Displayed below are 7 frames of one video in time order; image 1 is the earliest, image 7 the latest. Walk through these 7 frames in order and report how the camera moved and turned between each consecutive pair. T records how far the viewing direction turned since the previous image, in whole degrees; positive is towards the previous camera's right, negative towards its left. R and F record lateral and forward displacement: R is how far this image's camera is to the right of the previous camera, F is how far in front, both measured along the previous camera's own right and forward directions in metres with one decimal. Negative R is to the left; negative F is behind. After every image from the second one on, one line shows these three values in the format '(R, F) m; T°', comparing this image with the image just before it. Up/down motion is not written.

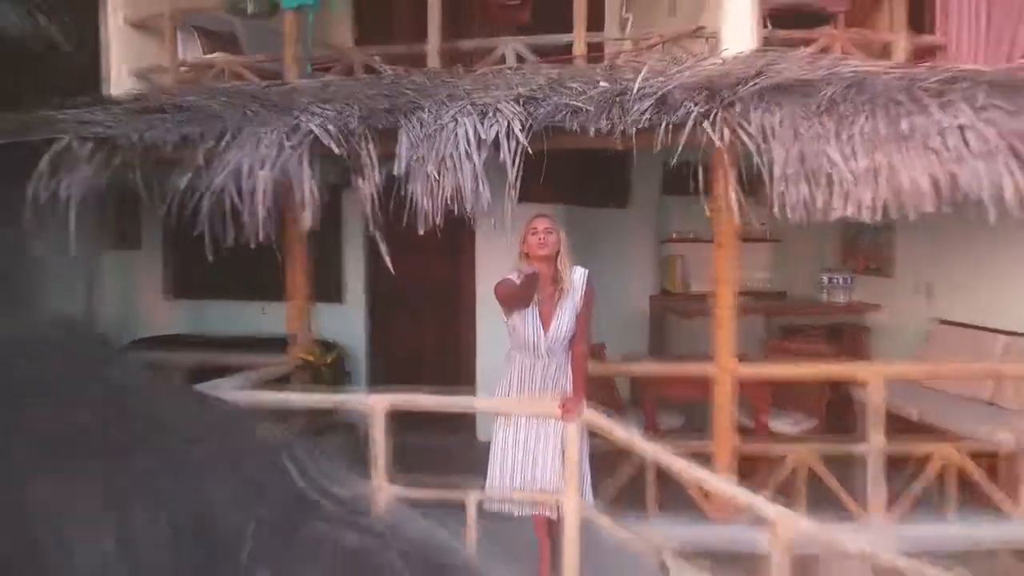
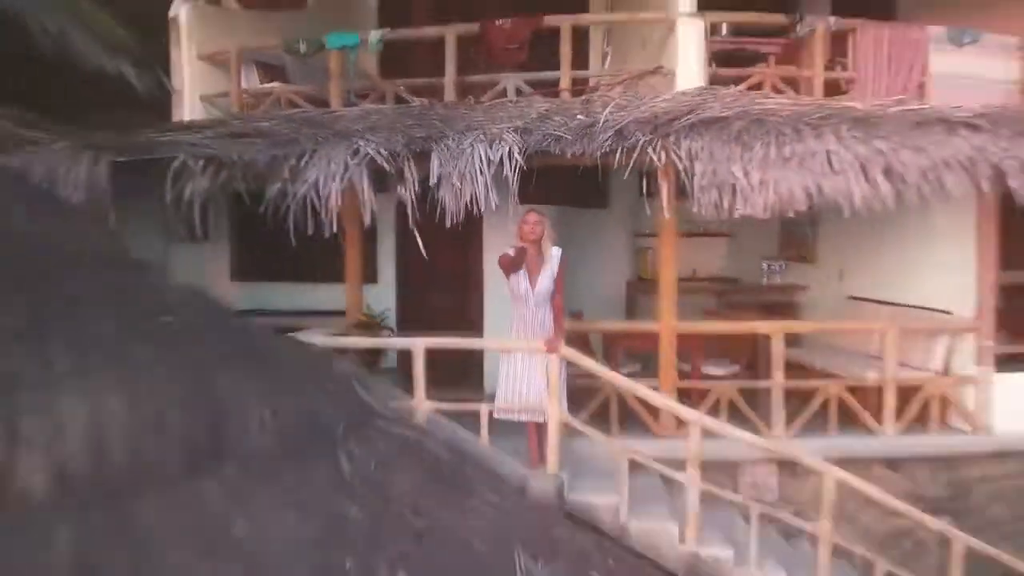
(0.0, -1.0) m; 0°
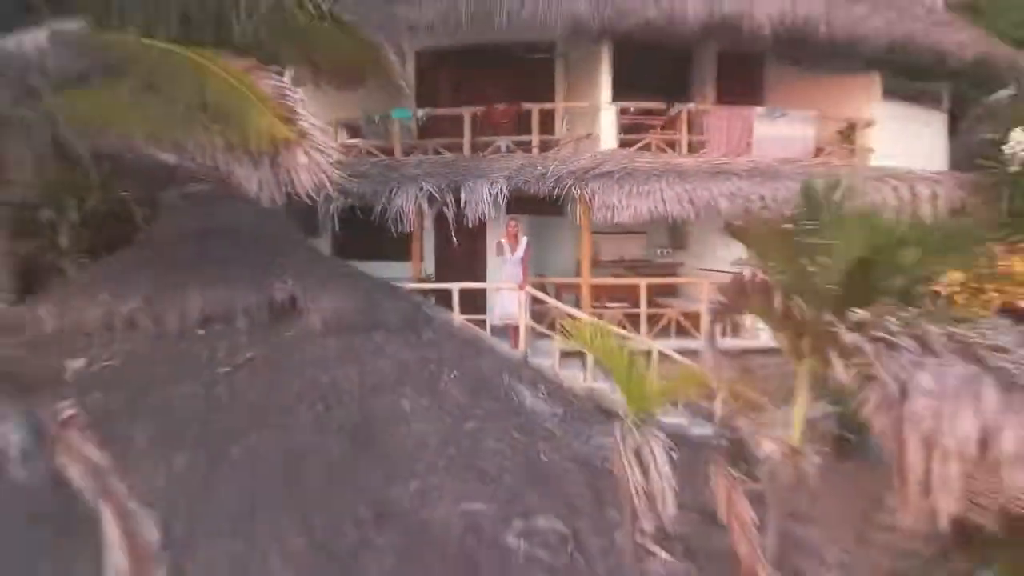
(+0.1, -3.2) m; 0°
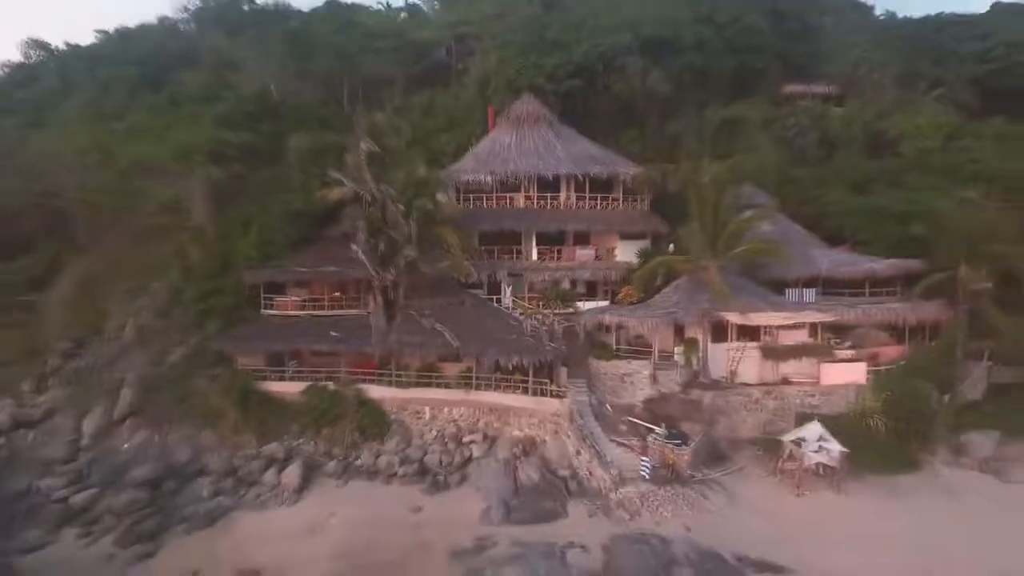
(+0.2, -20.9) m; 0°
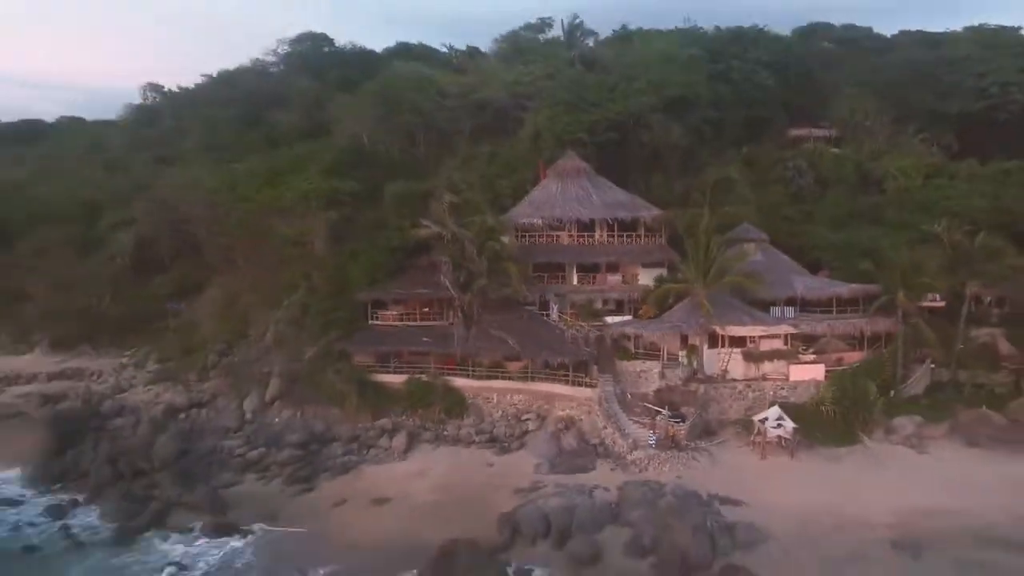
(+0.1, -8.9) m; -3°
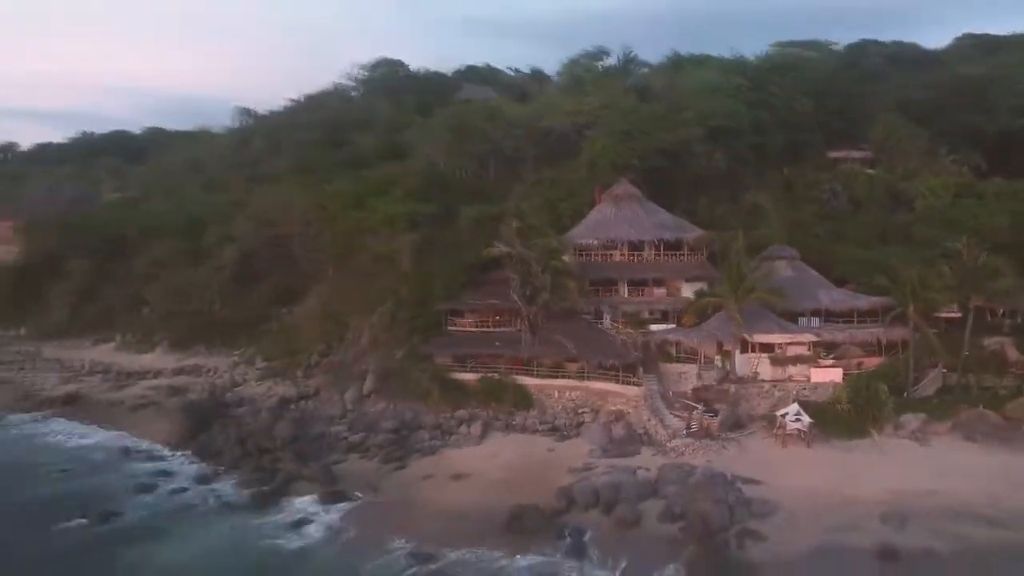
(+0.1, -6.0) m; -4°
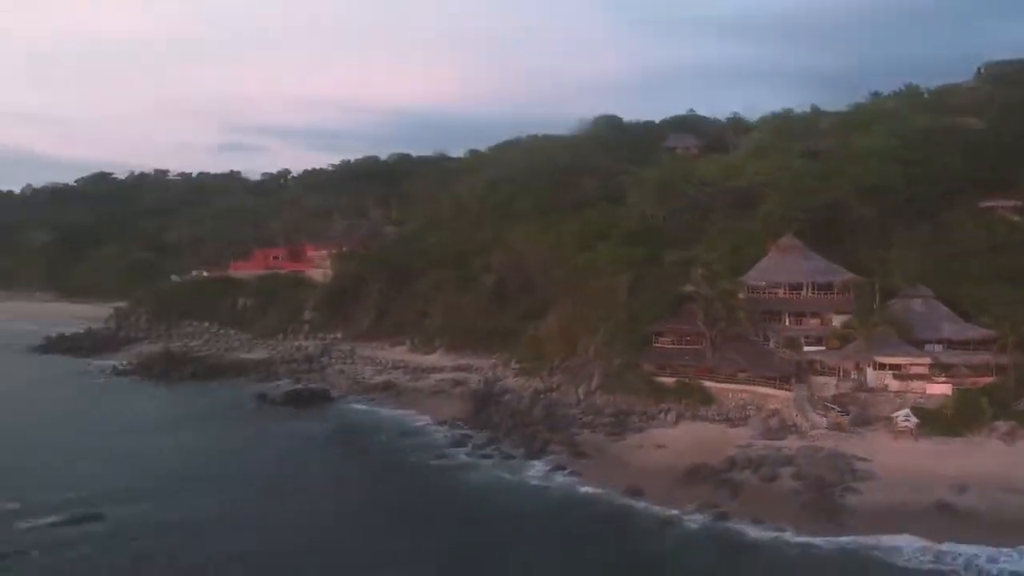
(+1.4, -17.4) m; -14°
